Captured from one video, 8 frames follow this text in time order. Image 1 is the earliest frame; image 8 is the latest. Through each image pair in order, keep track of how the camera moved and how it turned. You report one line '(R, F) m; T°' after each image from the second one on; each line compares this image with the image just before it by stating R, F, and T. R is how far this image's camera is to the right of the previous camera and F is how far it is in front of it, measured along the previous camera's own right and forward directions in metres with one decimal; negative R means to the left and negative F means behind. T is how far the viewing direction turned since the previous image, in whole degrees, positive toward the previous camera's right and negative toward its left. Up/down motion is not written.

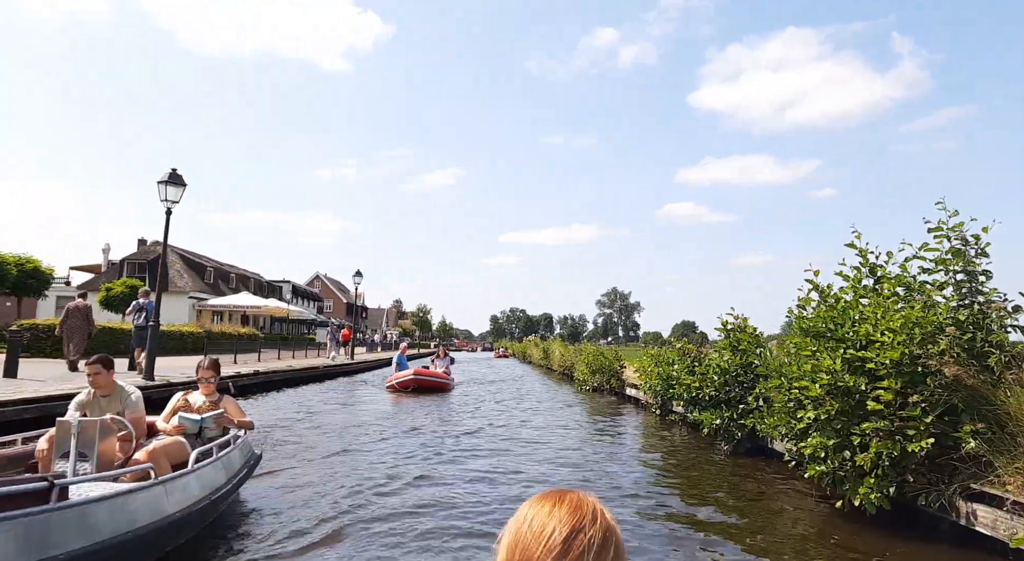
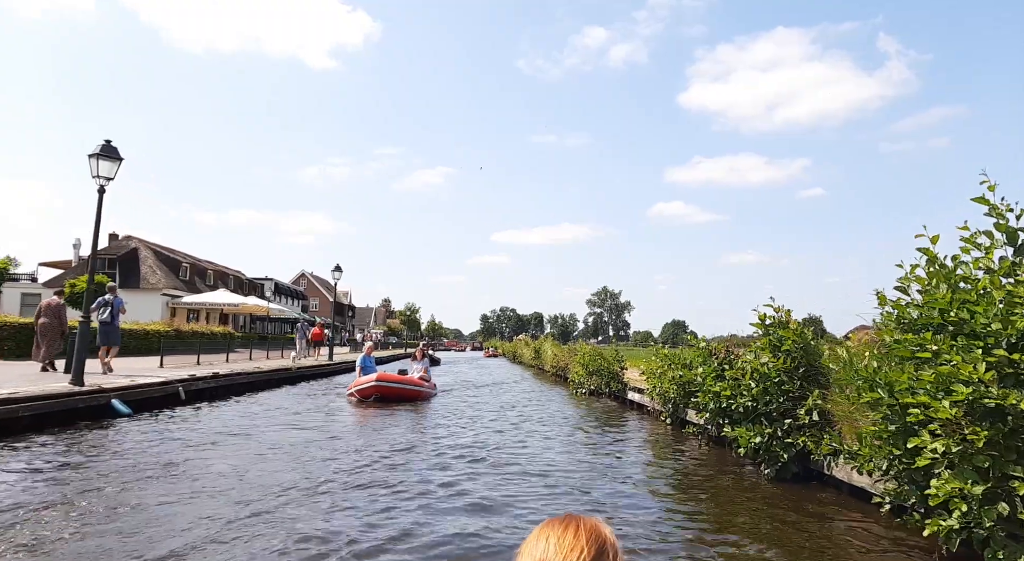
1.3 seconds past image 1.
(0.0, +2.3) m; +1°
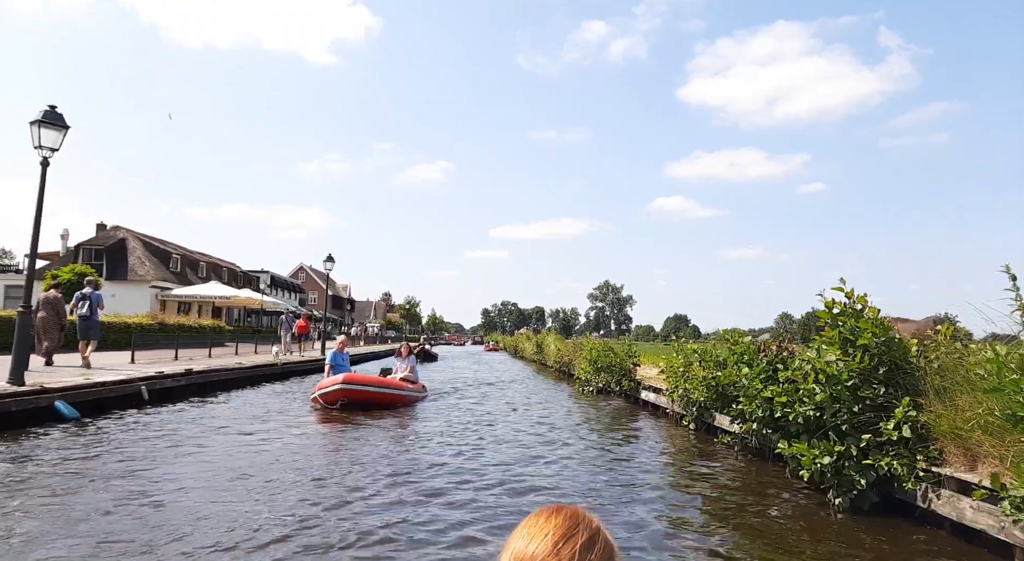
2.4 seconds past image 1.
(0.0, +1.9) m; 0°
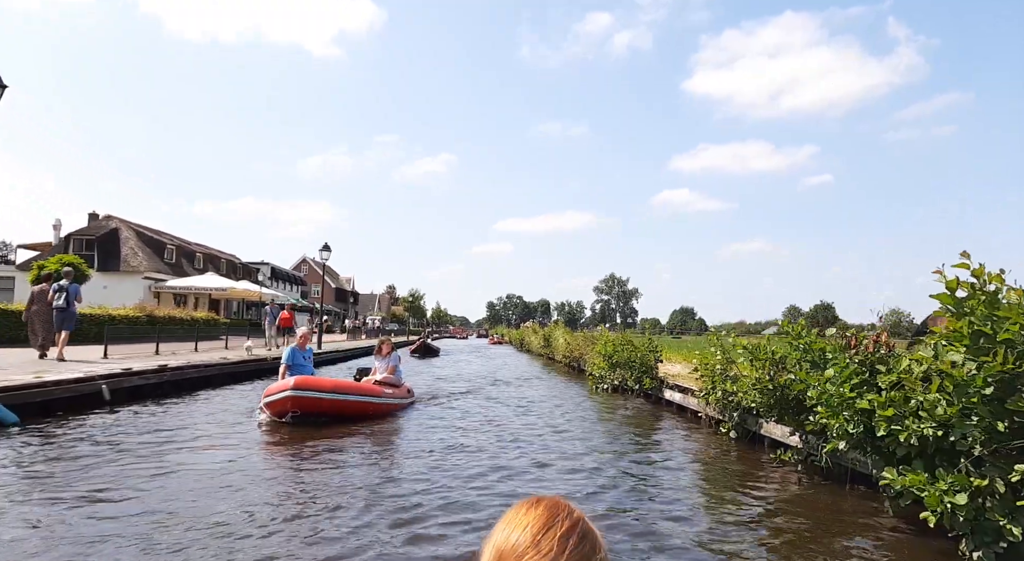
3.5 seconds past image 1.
(-0.1, +1.9) m; 0°
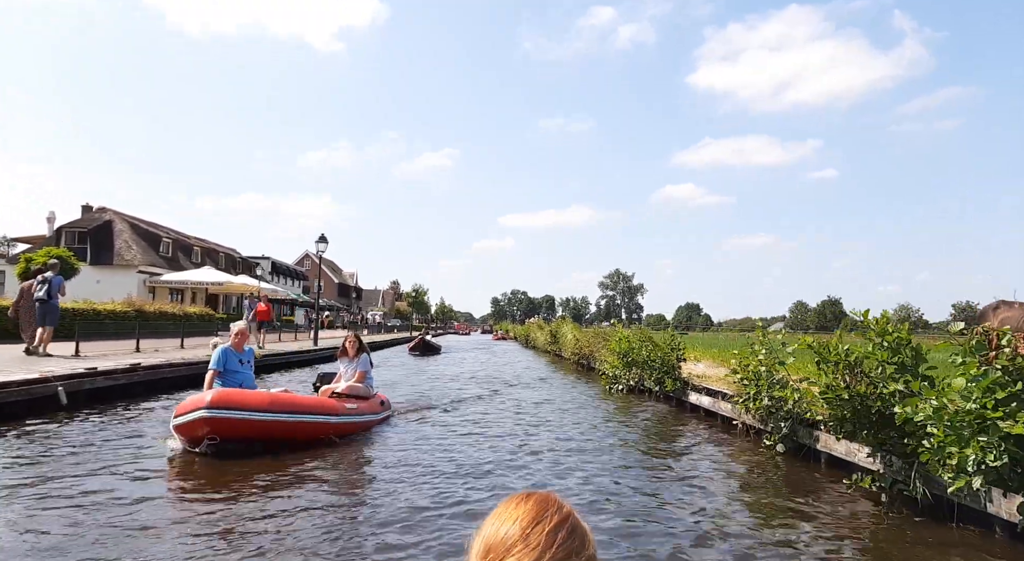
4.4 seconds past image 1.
(-0.1, +1.7) m; 0°
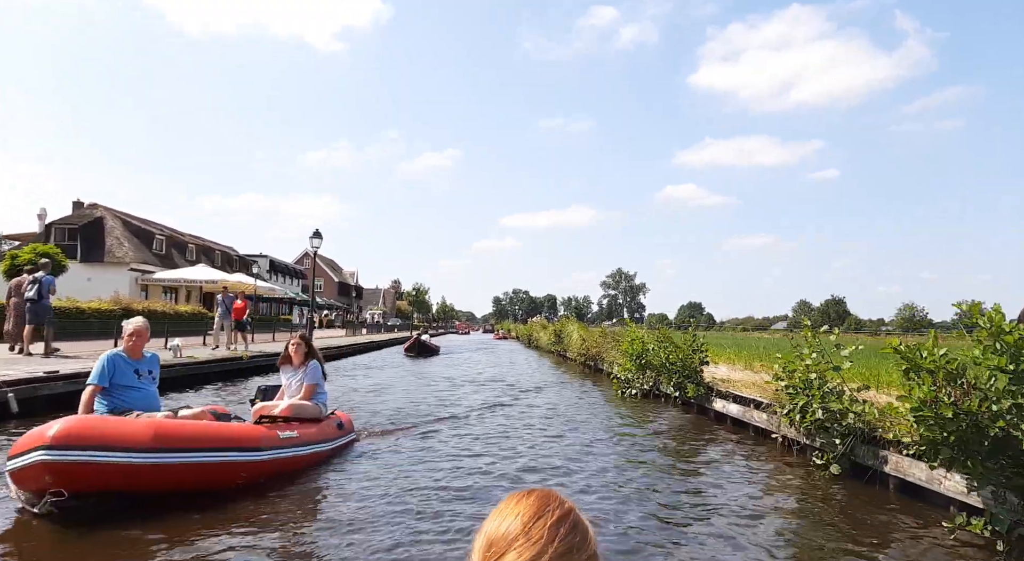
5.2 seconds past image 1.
(-0.1, +1.4) m; 0°
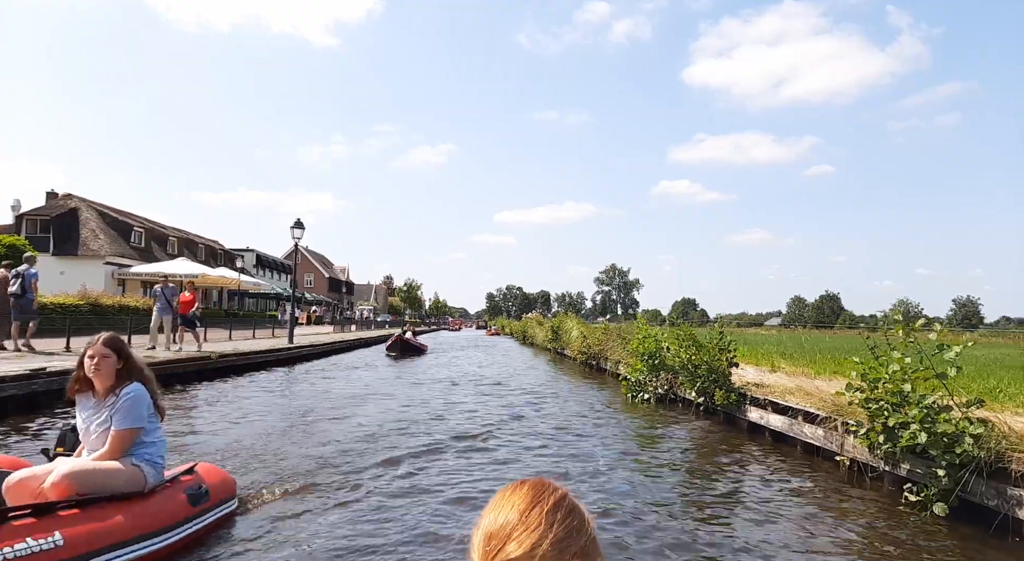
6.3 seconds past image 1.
(-0.1, +1.9) m; +1°
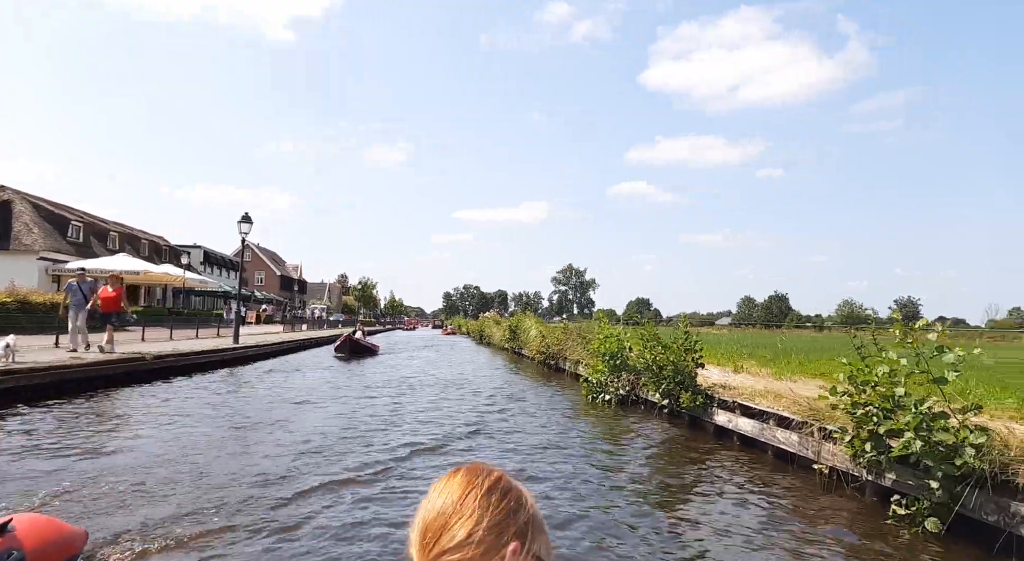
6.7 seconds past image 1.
(0.0, +0.7) m; +3°
